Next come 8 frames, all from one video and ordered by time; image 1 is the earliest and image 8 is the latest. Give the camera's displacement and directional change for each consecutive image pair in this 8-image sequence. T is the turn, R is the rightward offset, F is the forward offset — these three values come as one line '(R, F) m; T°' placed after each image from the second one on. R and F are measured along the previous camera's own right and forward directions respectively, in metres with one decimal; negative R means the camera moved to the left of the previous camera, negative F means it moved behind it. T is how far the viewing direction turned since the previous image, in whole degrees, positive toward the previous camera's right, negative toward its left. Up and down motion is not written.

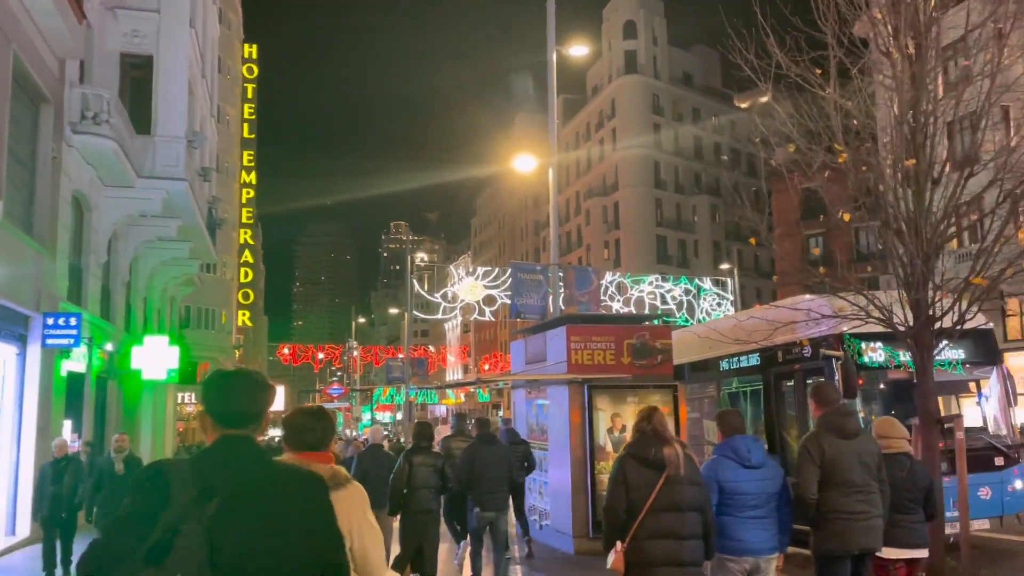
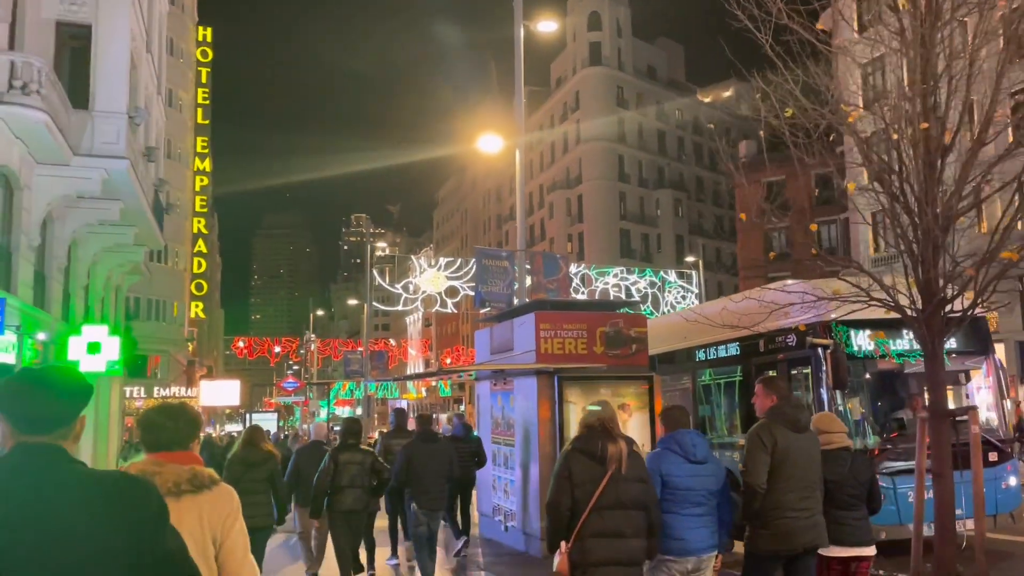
(0.0, +0.8) m; +3°
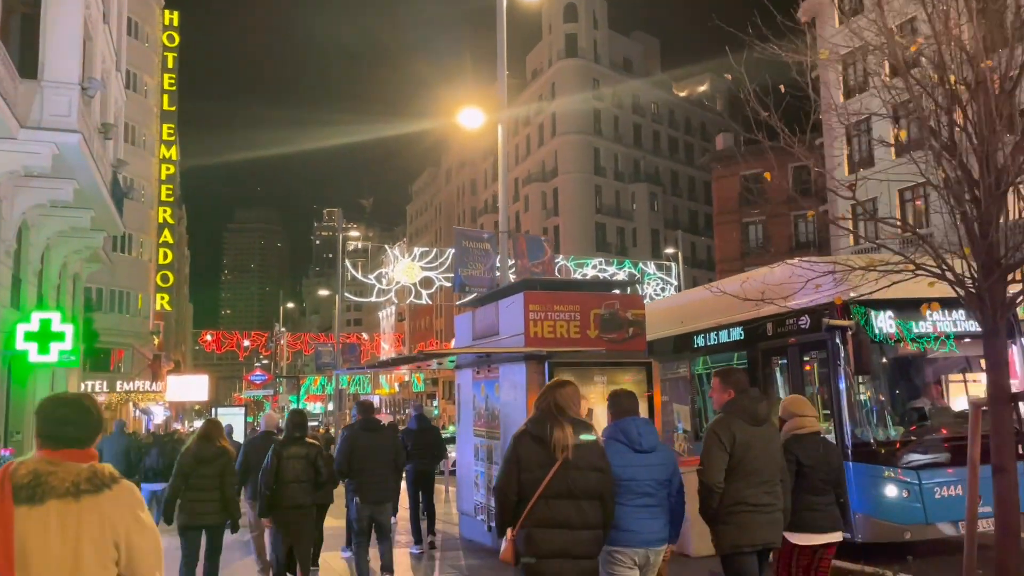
(-0.1, +0.9) m; +2°
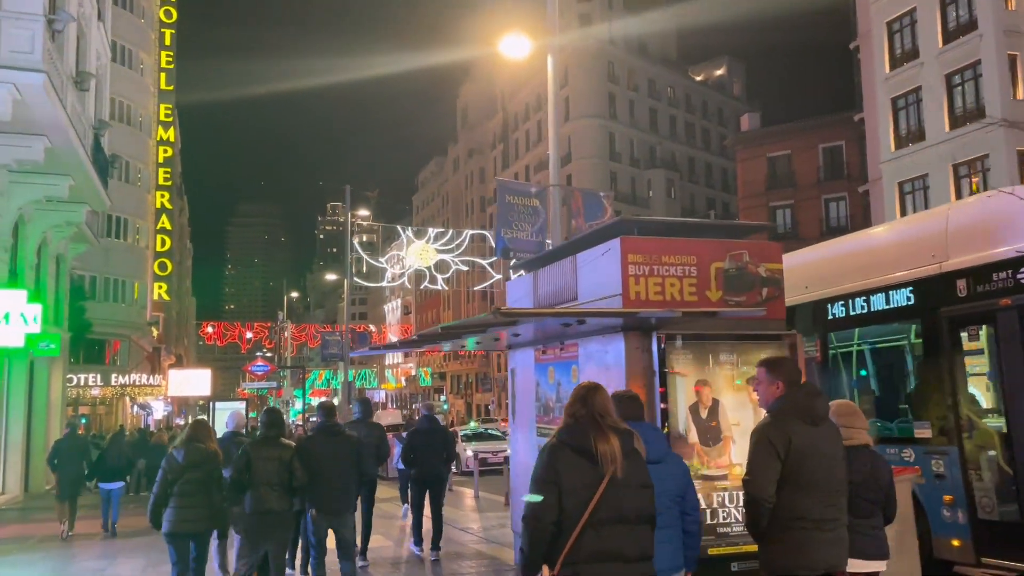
(-0.7, +2.5) m; 0°
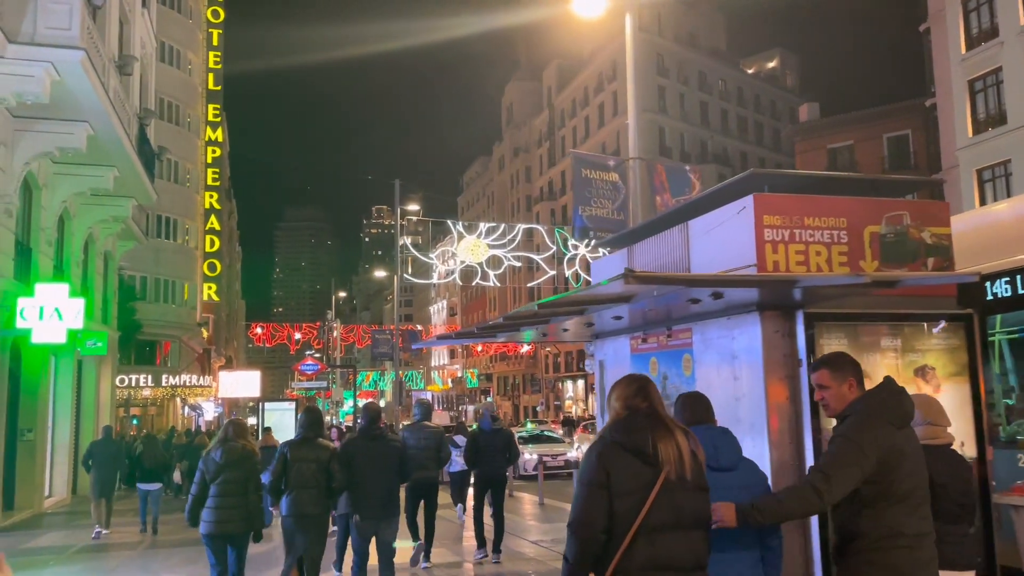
(-0.4, +1.1) m; -3°
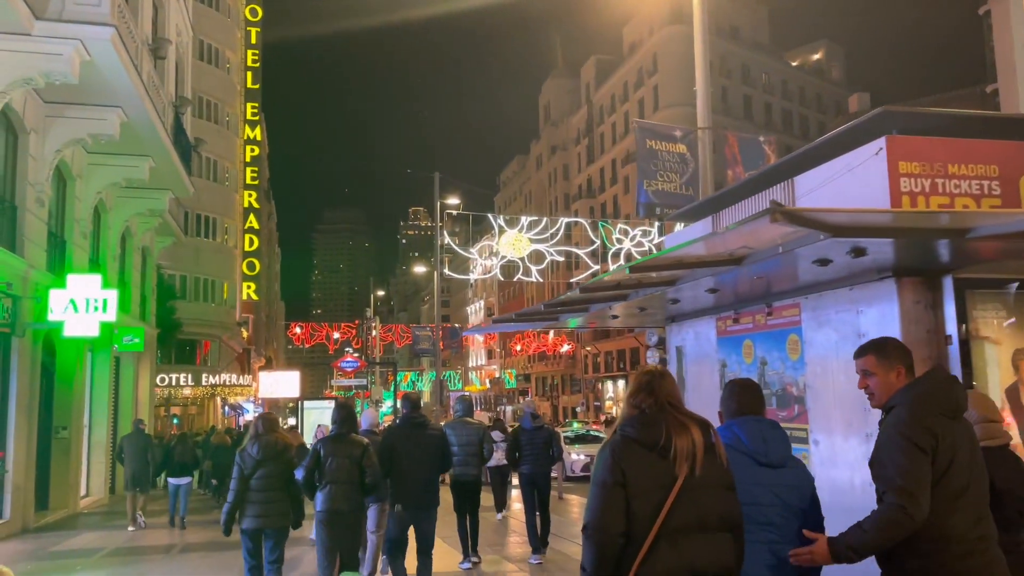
(-0.2, +0.8) m; -3°
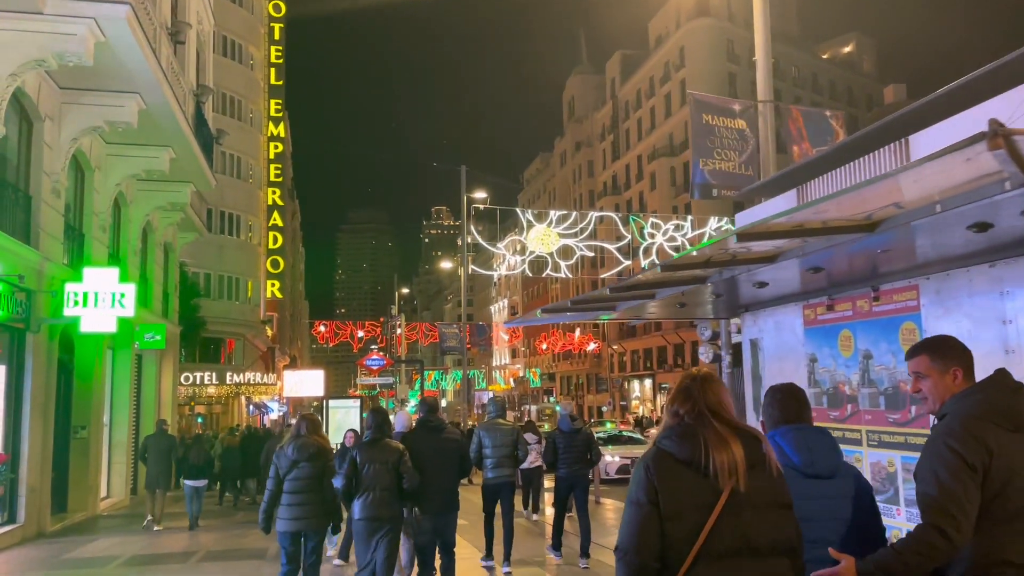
(-0.2, +0.7) m; -2°
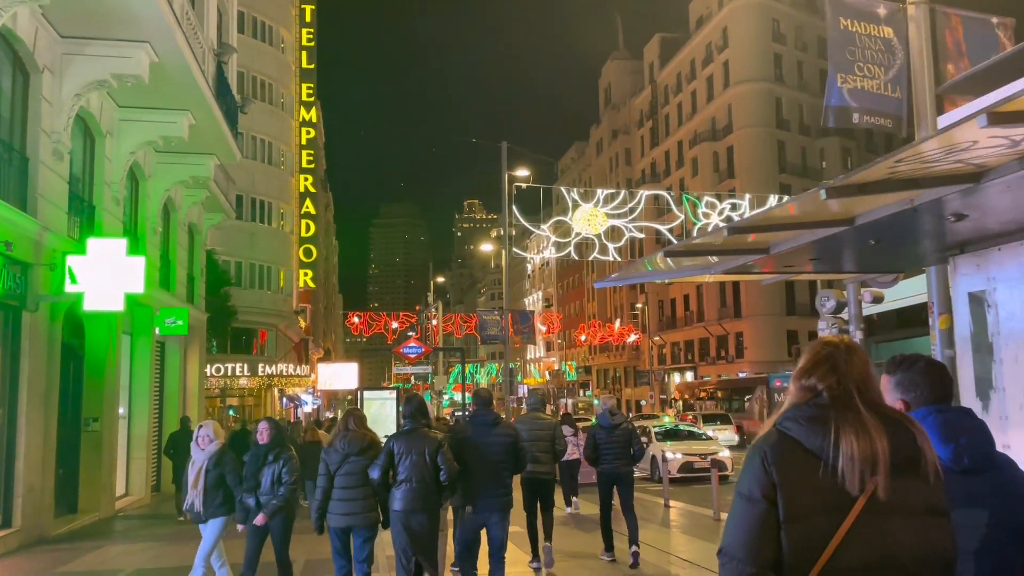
(-0.4, +1.7) m; -2°
